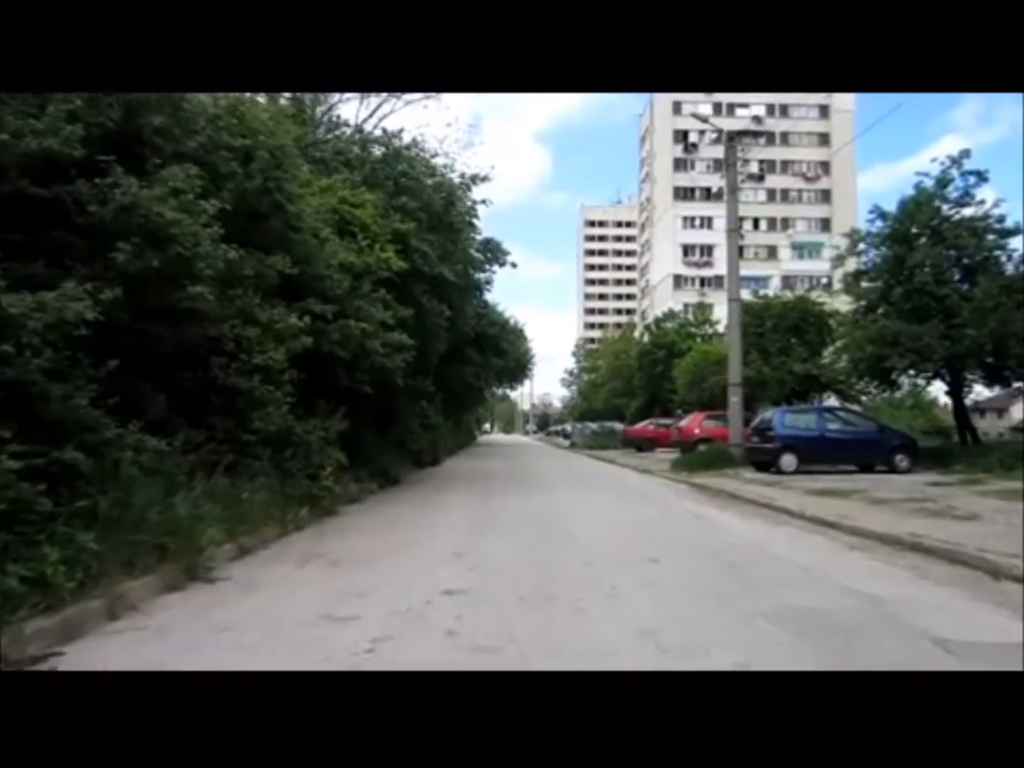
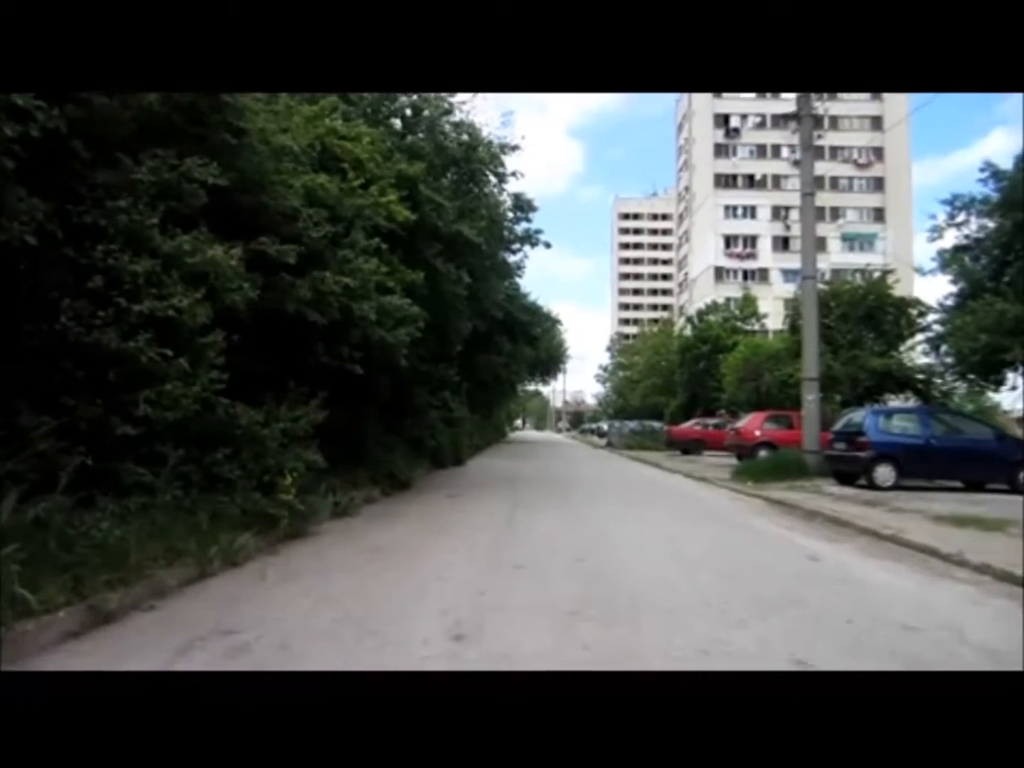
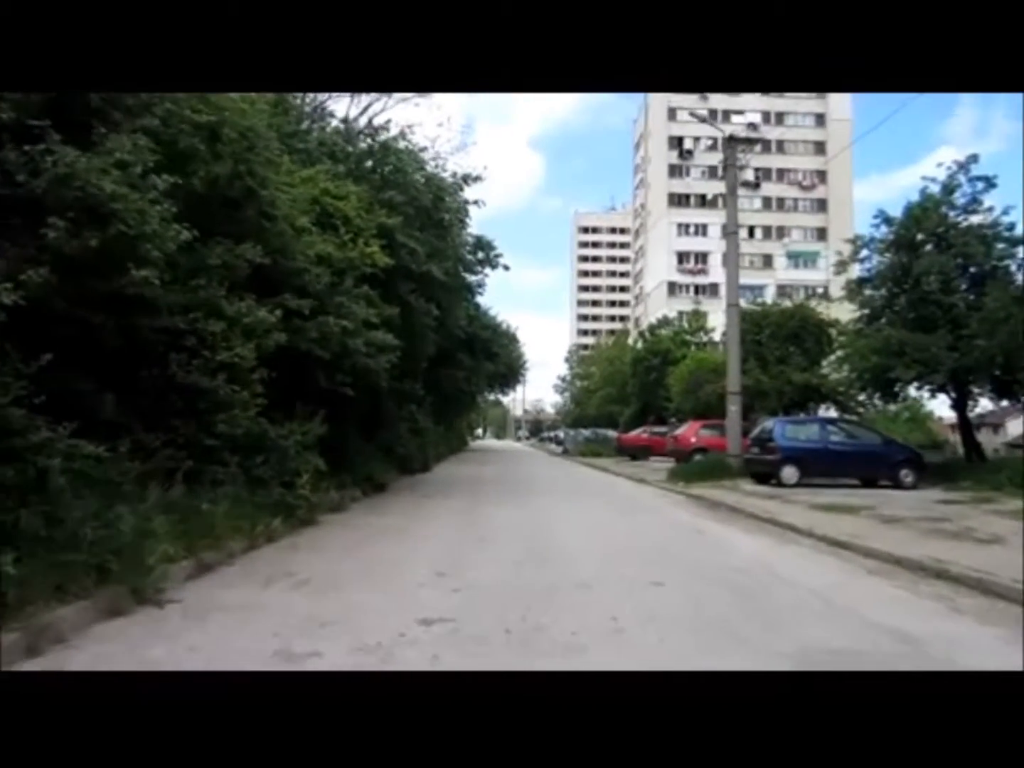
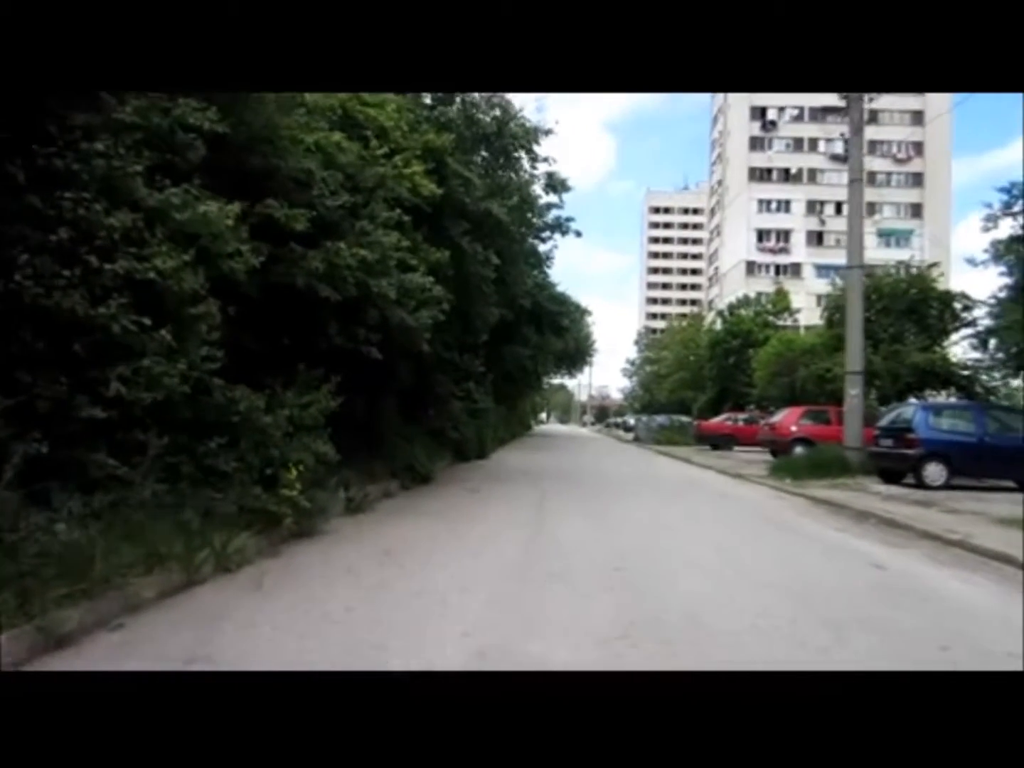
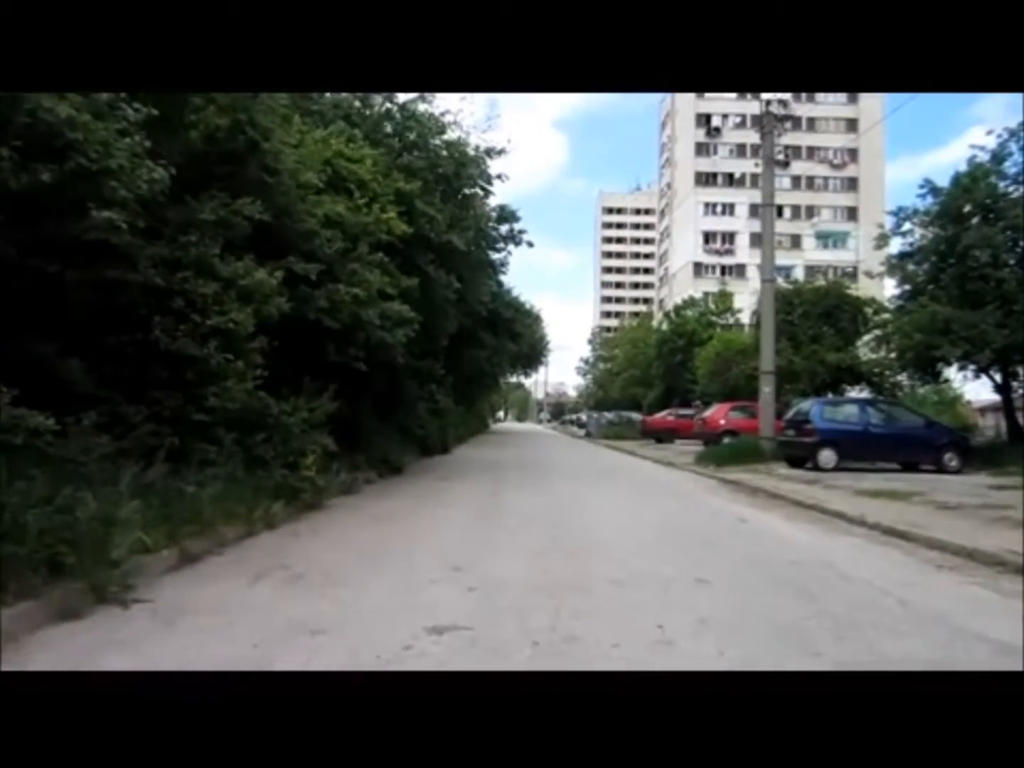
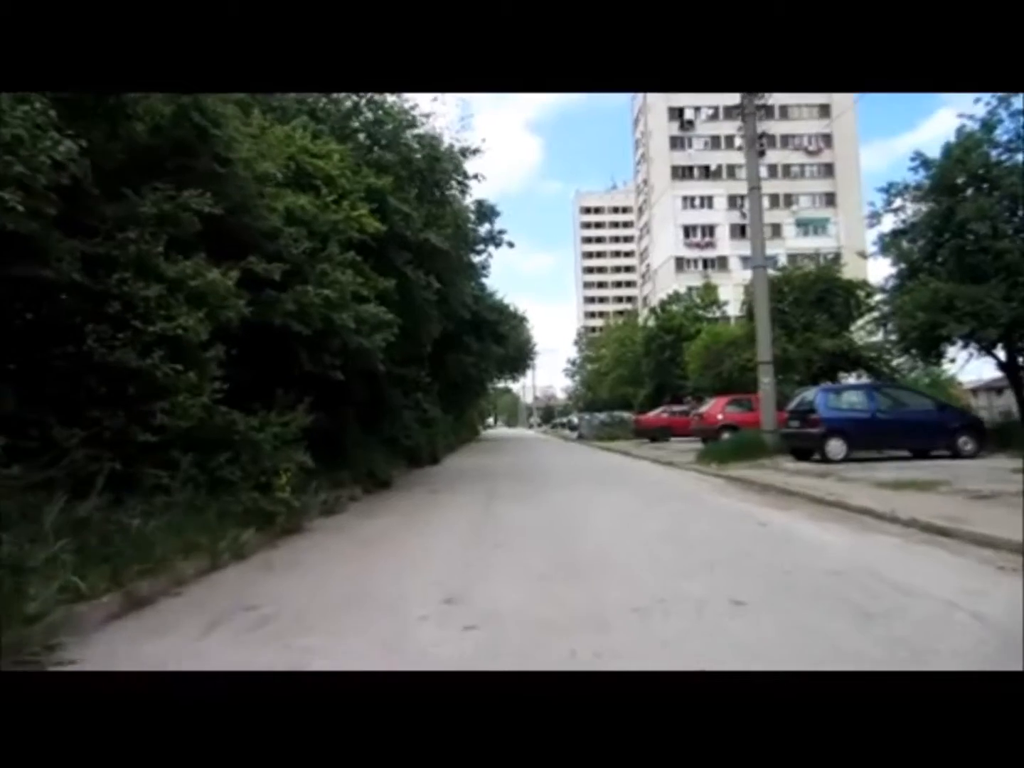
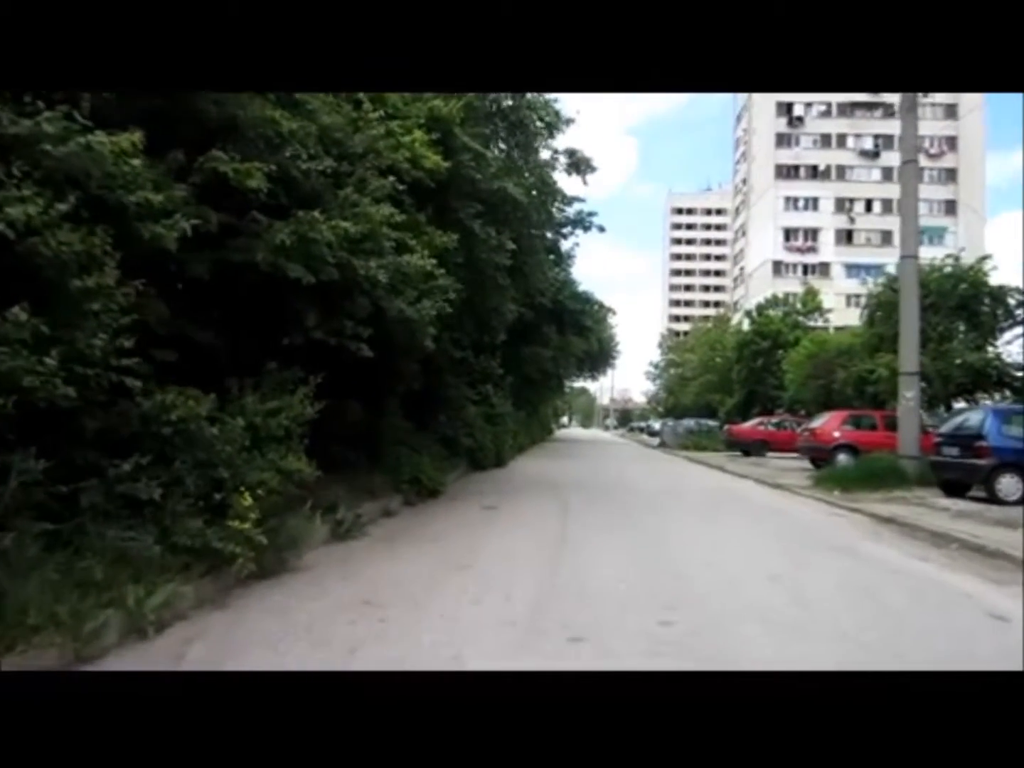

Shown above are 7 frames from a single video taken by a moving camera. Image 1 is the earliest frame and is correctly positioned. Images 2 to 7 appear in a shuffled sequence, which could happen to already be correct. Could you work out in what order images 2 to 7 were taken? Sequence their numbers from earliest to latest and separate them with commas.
3, 5, 6, 2, 4, 7
